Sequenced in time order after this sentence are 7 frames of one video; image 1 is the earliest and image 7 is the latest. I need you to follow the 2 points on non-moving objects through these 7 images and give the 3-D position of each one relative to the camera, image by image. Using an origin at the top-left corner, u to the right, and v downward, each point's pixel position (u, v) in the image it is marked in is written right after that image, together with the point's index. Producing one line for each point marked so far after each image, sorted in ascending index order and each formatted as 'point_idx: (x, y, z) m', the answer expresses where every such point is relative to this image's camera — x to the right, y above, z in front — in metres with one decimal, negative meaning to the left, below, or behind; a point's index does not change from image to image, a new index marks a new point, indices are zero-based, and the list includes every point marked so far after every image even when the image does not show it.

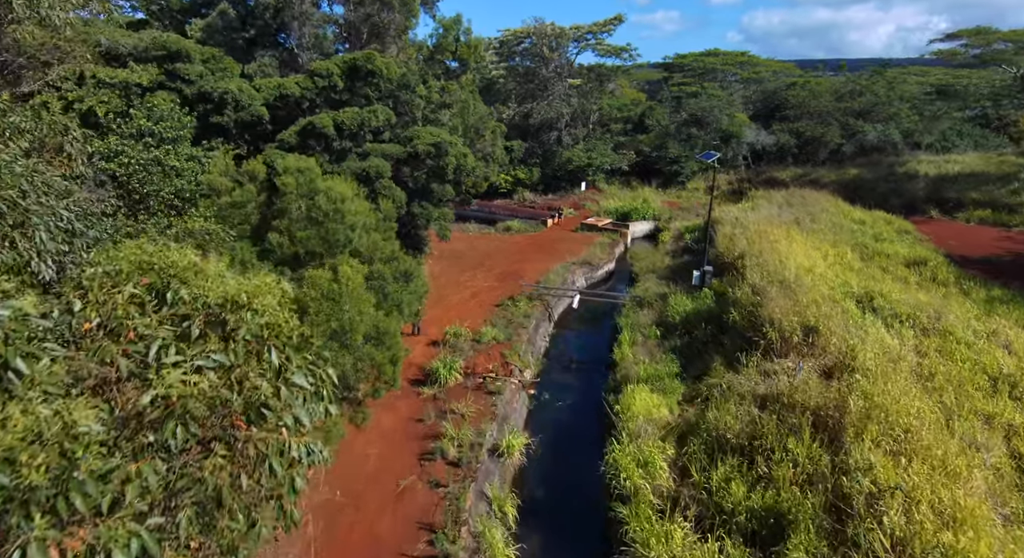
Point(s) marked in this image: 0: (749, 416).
0: (+3.4, -2.0, +9.6) m
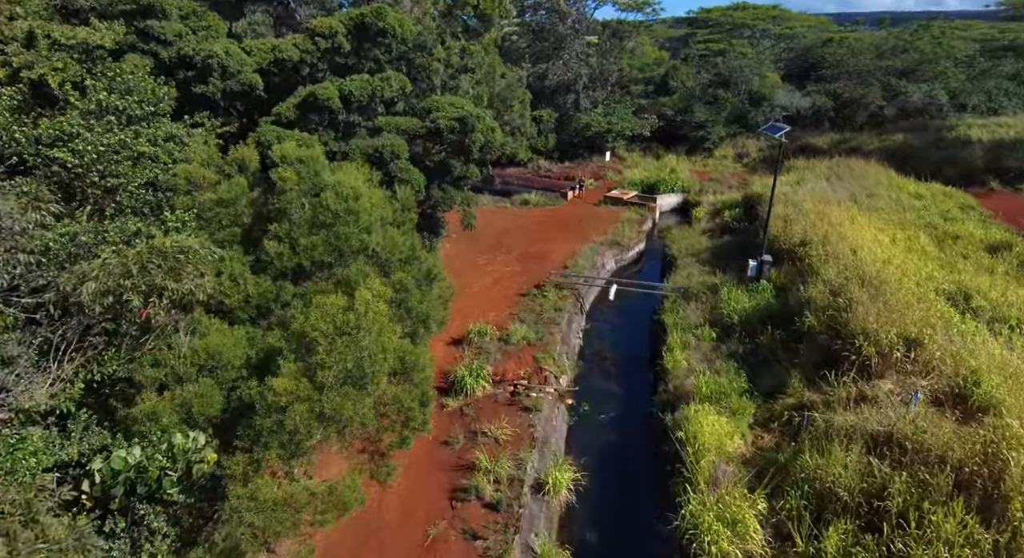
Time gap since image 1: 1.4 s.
0: (+4.1, -2.2, +7.8) m
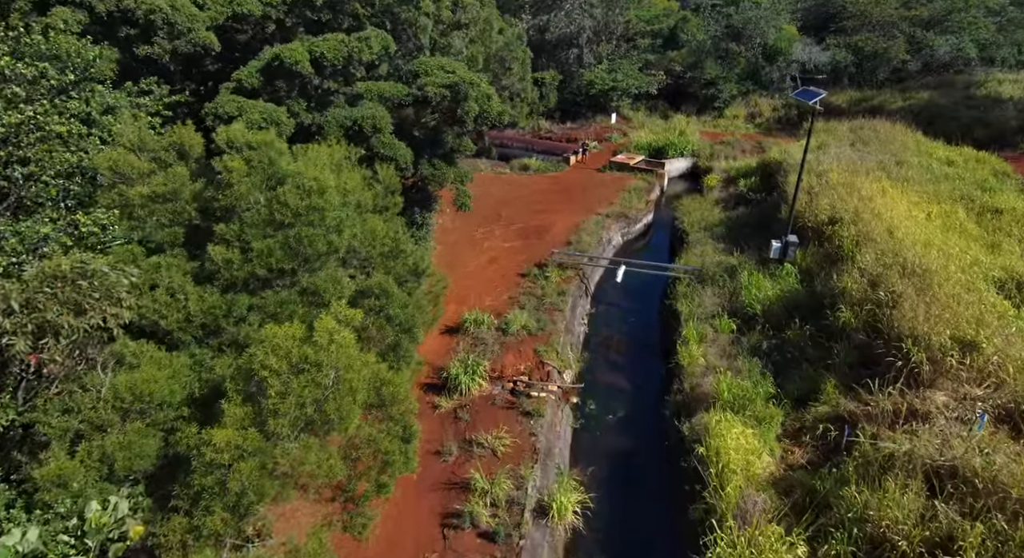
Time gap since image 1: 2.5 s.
0: (+4.0, -2.2, +6.7) m
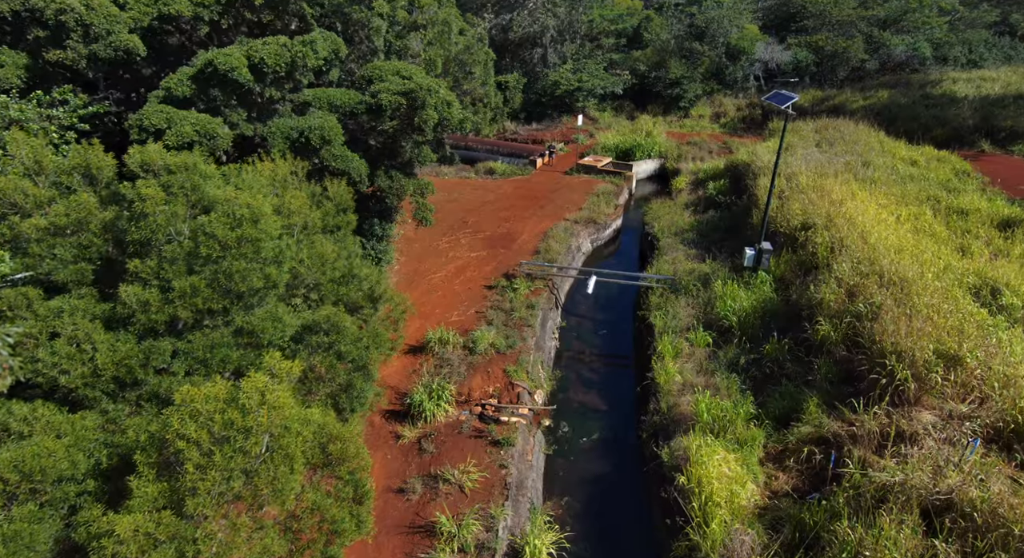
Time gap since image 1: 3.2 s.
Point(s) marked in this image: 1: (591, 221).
0: (+3.8, -2.4, +6.2) m
1: (+2.2, +1.7, +19.1) m
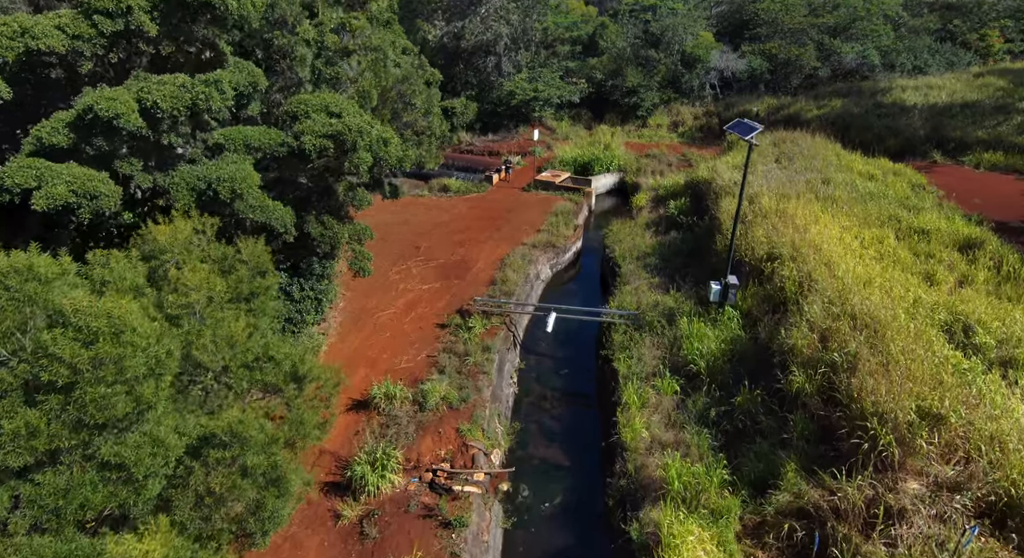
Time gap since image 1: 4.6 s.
0: (+3.3, -3.1, +5.5) m
1: (+1.0, +0.9, +18.2) m
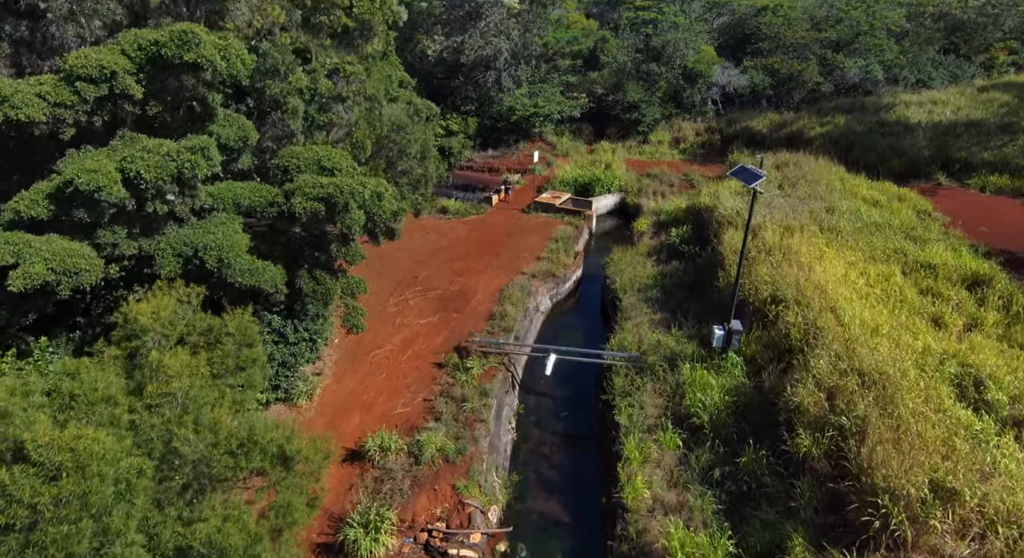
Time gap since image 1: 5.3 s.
0: (+3.3, -3.9, +5.2) m
1: (+1.0, +0.1, +17.9) m
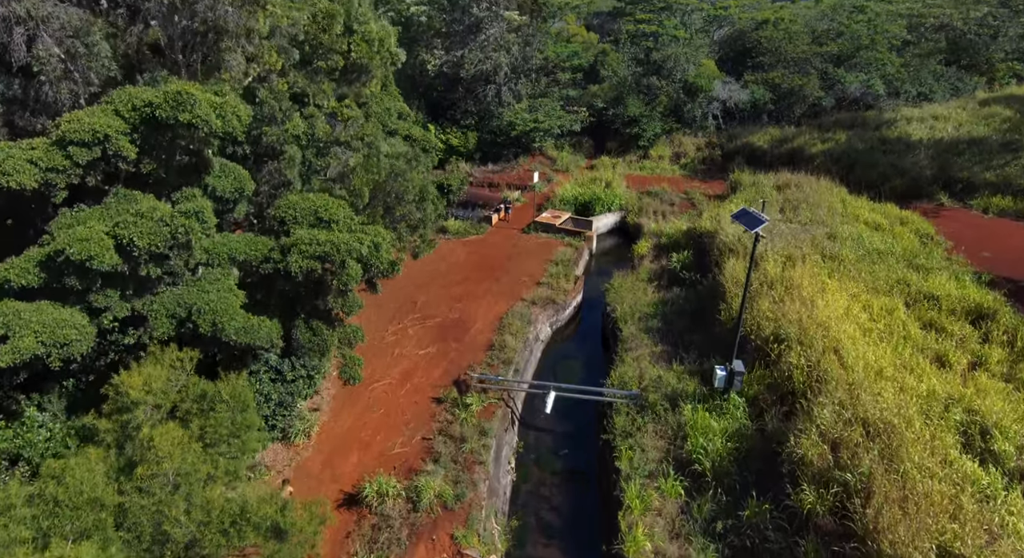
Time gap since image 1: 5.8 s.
0: (+3.3, -4.5, +5.0) m
1: (+1.0, -0.6, +17.8) m
